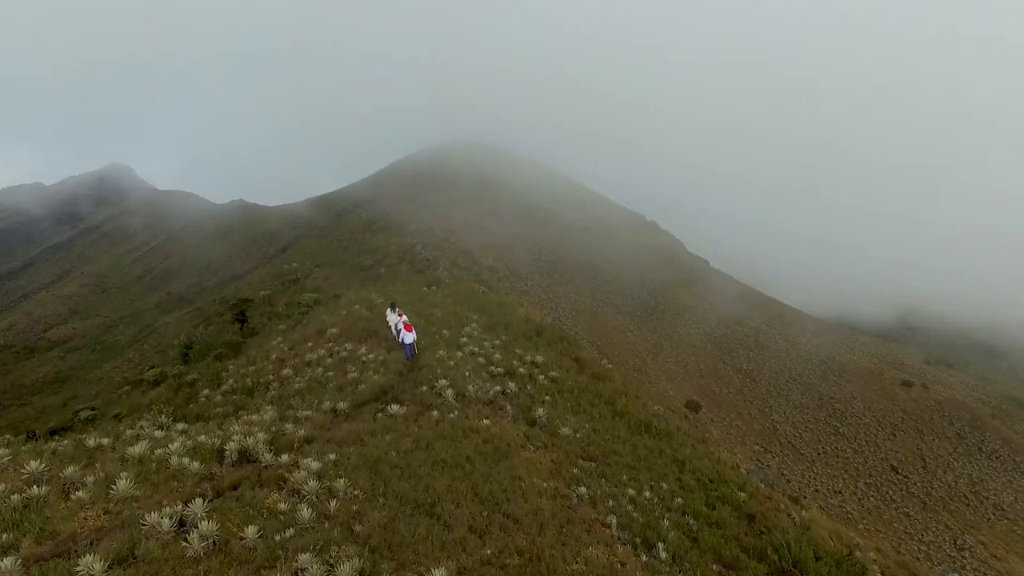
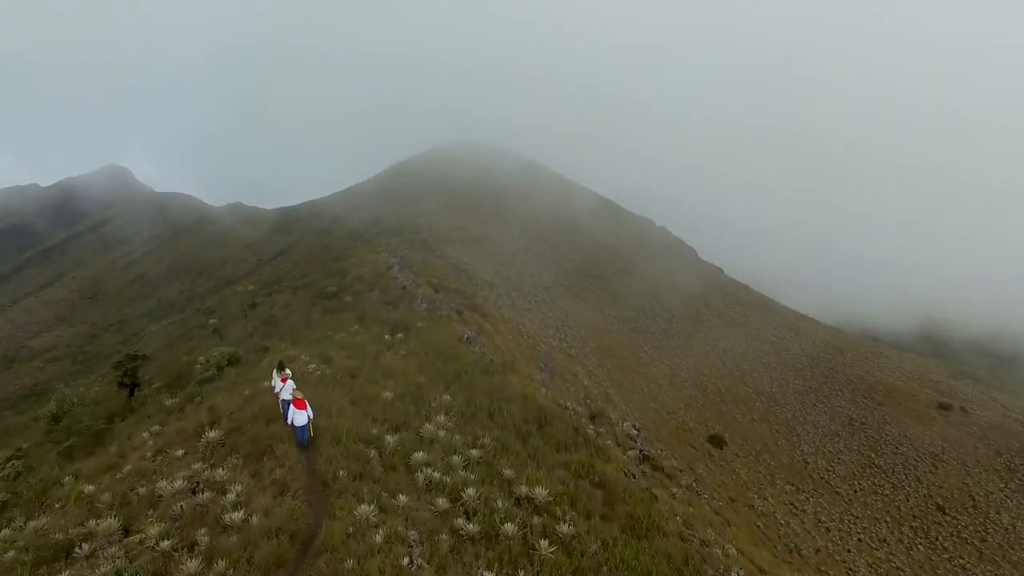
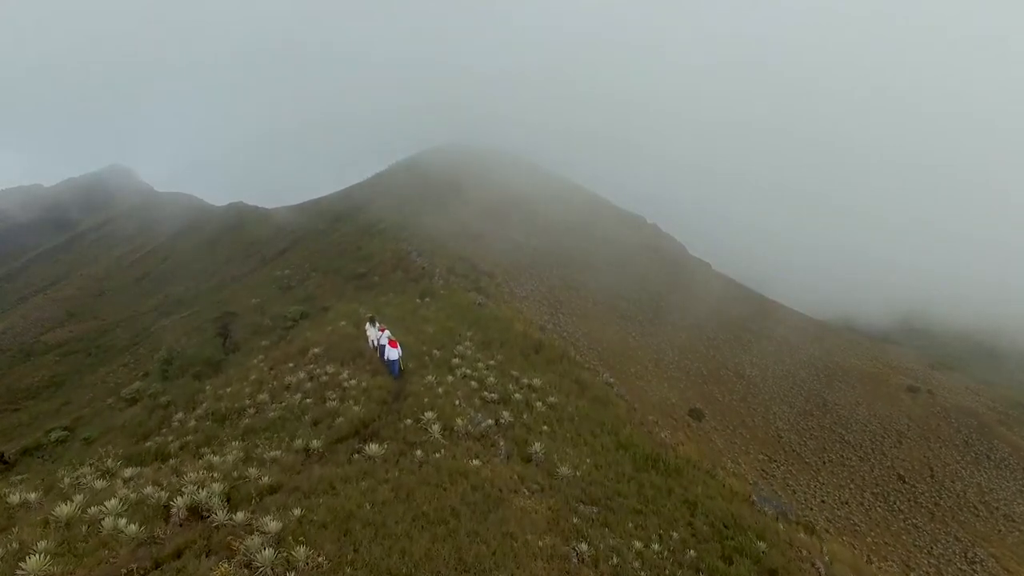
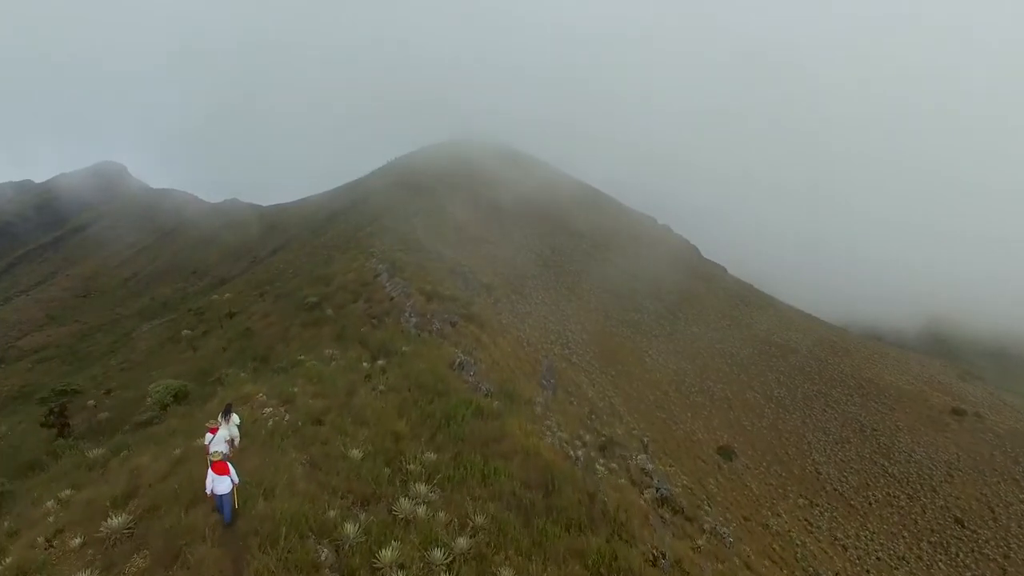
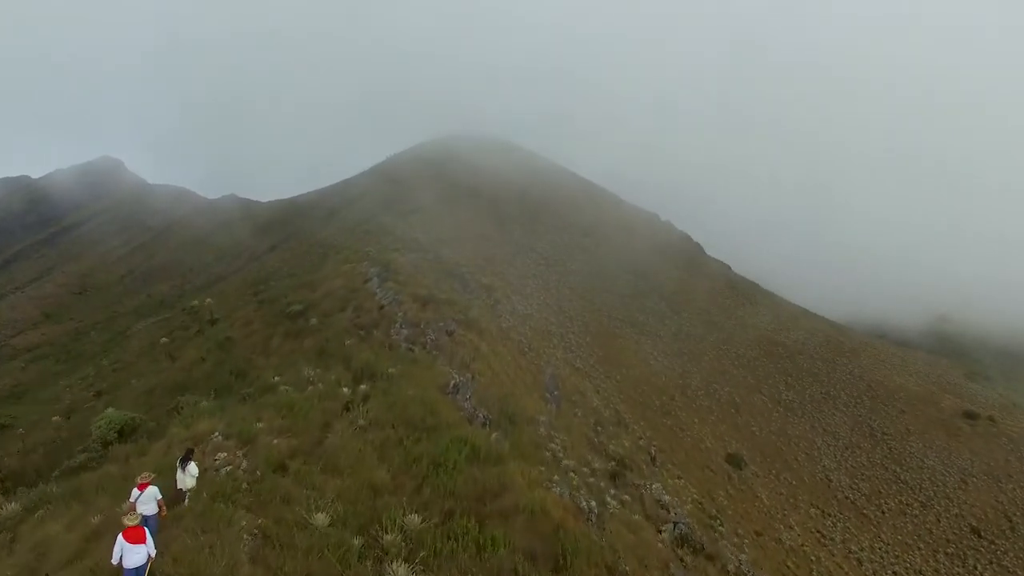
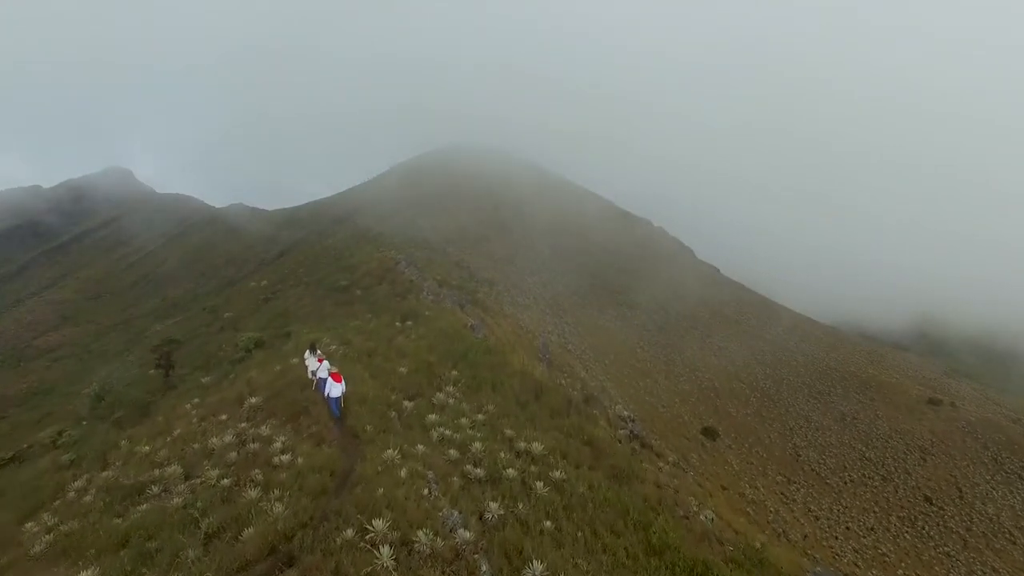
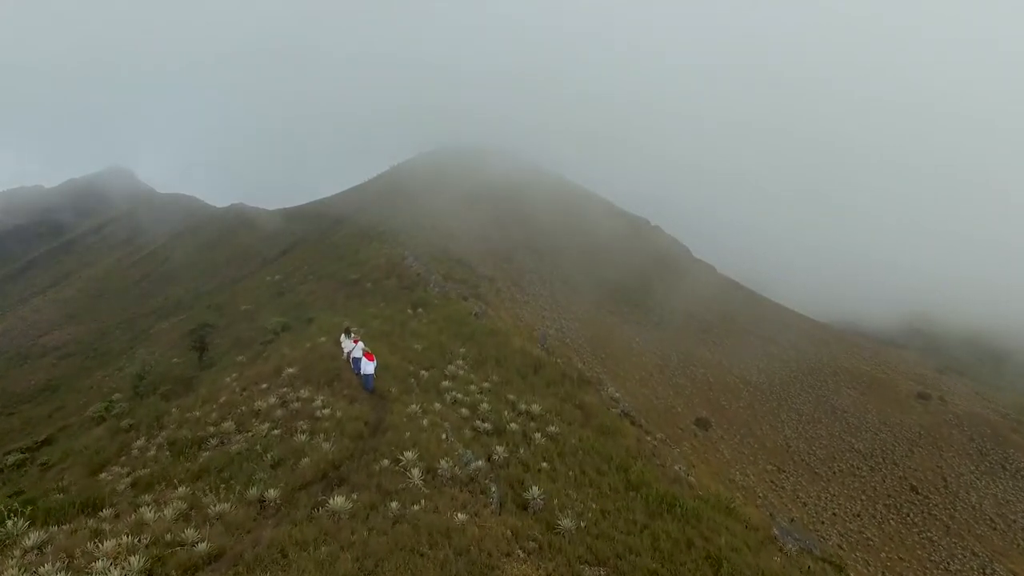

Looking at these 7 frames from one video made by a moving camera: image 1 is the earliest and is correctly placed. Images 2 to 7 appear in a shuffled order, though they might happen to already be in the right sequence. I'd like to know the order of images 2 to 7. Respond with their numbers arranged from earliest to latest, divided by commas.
3, 7, 6, 2, 4, 5
